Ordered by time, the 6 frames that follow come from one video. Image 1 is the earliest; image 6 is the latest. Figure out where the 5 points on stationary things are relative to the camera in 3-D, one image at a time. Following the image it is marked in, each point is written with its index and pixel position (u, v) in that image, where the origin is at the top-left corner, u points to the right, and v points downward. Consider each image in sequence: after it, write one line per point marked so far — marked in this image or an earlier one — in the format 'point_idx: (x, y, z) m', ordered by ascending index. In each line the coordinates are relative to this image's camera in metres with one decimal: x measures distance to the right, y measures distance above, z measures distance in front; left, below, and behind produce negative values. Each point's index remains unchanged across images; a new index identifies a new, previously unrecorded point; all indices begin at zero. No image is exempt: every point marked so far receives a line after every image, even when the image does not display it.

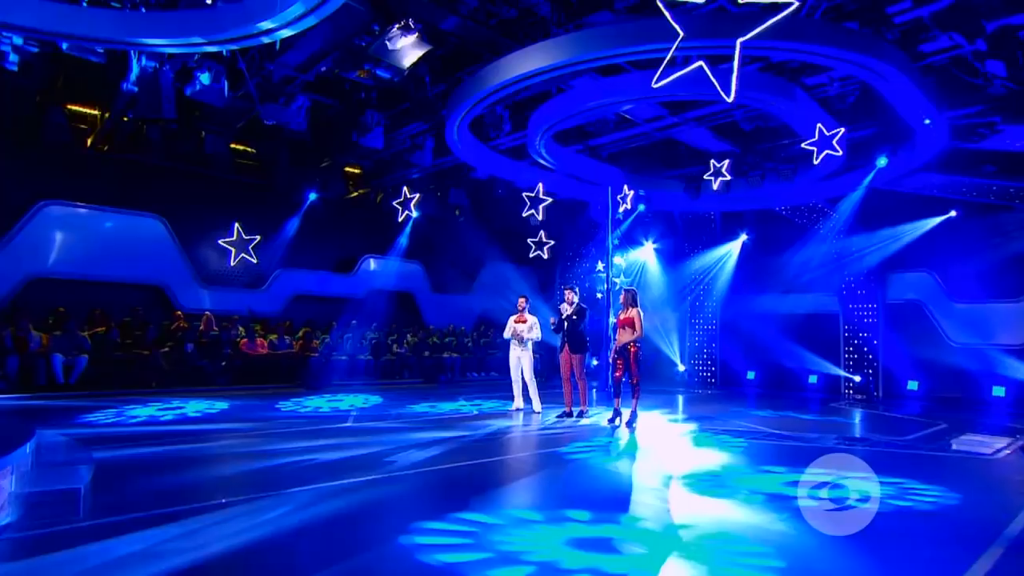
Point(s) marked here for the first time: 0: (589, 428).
0: (+1.3, -2.3, +12.8) m
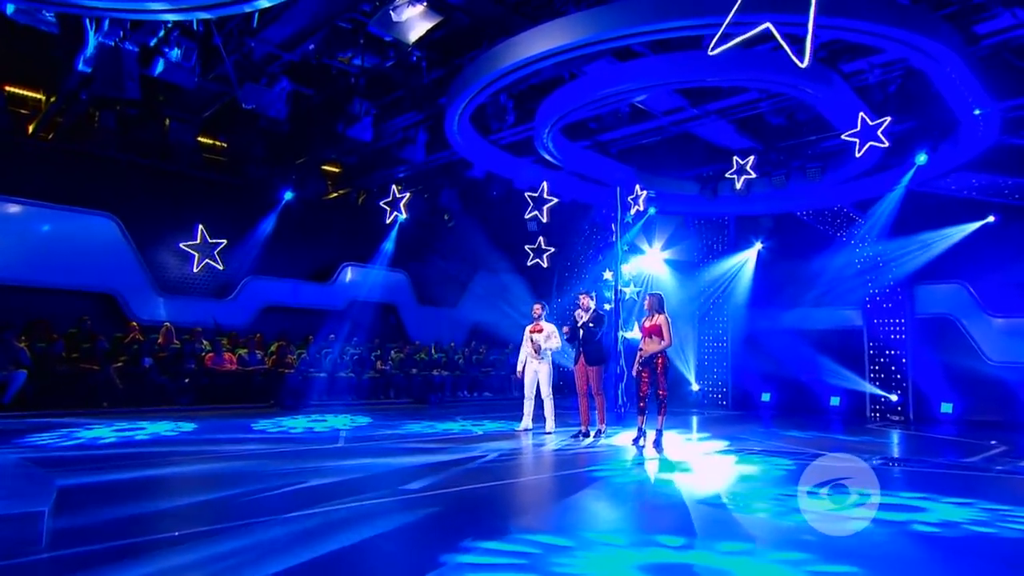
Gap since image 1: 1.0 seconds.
0: (+1.4, -2.4, +11.3) m
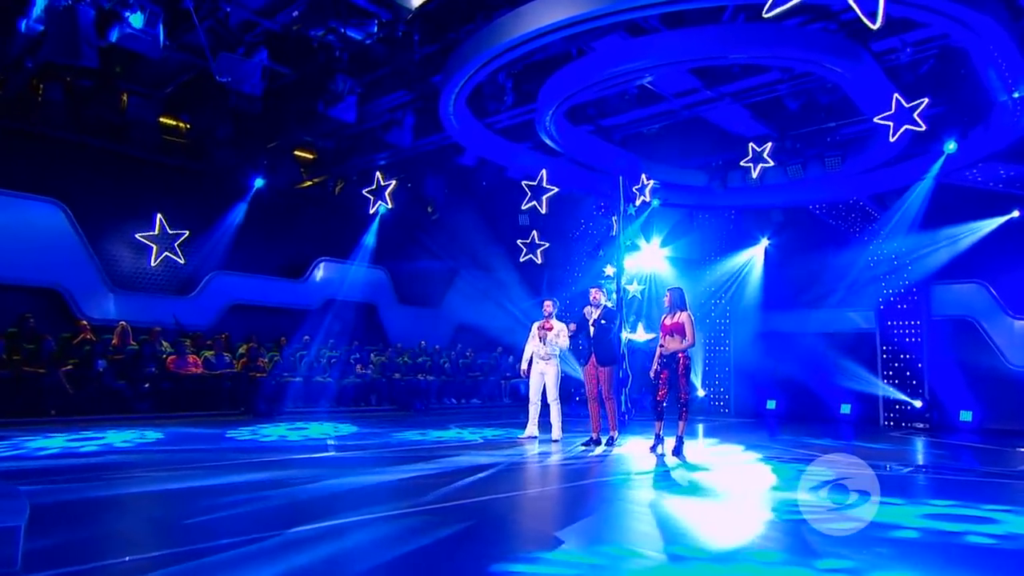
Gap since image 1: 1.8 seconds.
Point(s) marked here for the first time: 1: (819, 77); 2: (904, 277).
0: (+1.5, -2.3, +10.3) m
1: (+4.3, +2.9, +10.6) m
2: (+6.2, +0.2, +12.4) m
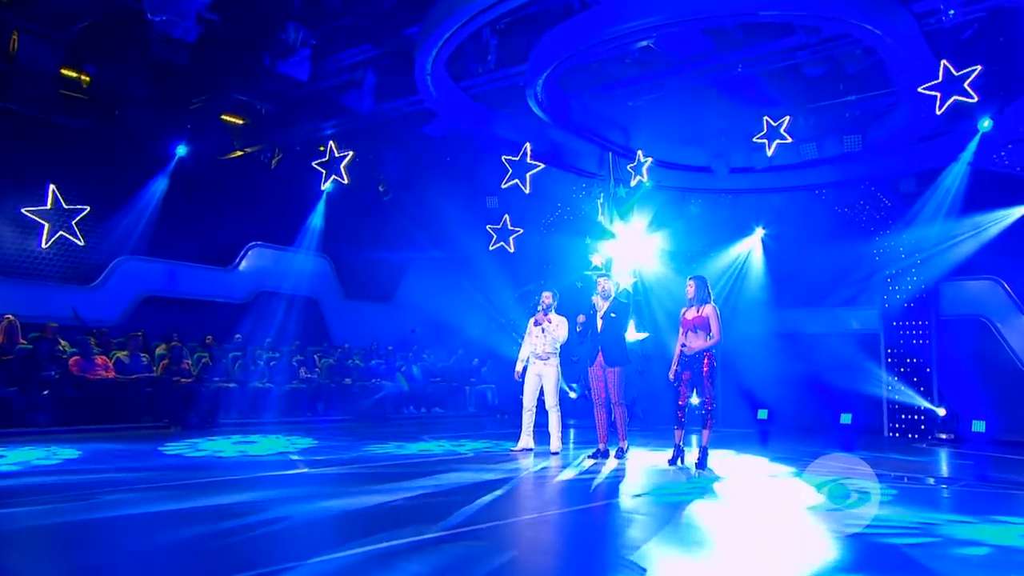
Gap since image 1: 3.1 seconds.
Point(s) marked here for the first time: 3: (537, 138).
0: (+1.5, -2.1, +8.8) m
1: (+4.2, +3.1, +9.4) m
2: (+5.9, +0.3, +11.4) m
3: (+0.4, +2.4, +12.2) m
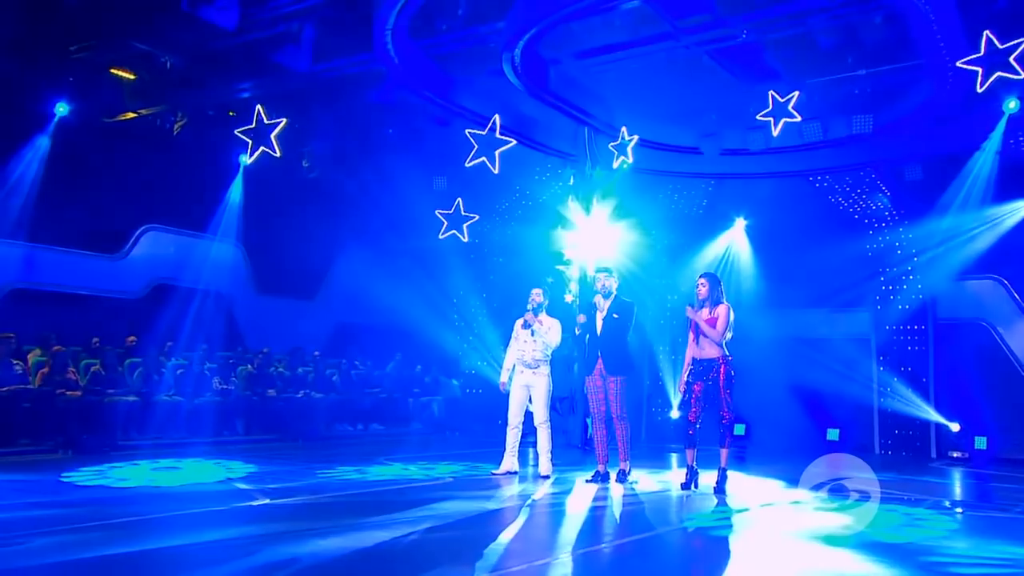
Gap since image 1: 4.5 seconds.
0: (+1.4, -2.1, +7.3) m
1: (+4.0, +3.1, +8.3) m
2: (+5.5, +0.3, +10.5) m
3: (-0.1, +2.5, +10.6) m
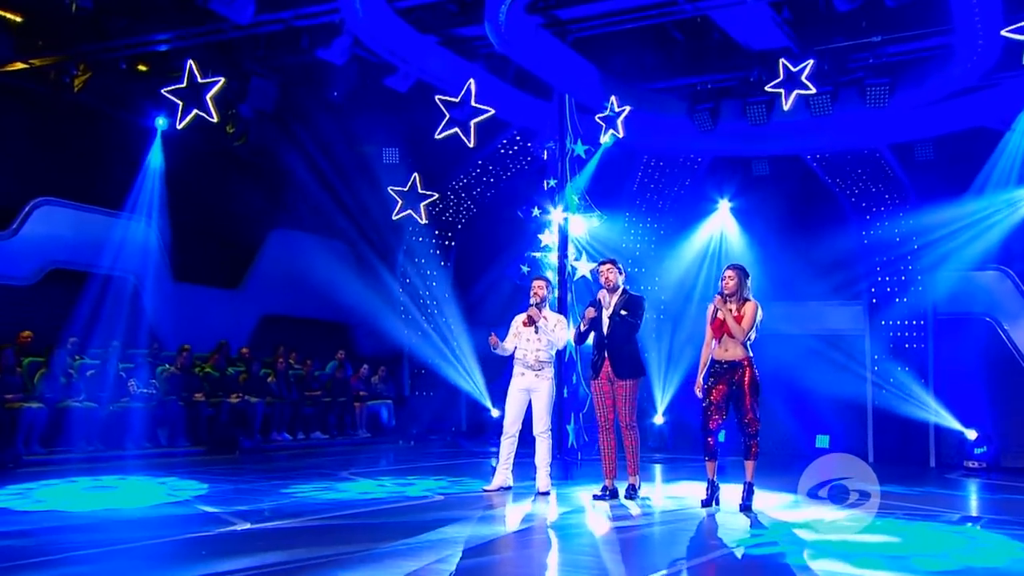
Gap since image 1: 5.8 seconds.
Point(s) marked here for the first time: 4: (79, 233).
0: (+1.3, -2.0, +6.2) m
1: (+3.9, +3.2, +7.4) m
2: (+5.1, +0.4, +9.7) m
3: (-0.4, +2.6, +9.3) m
4: (-5.7, +0.7, +10.4) m
